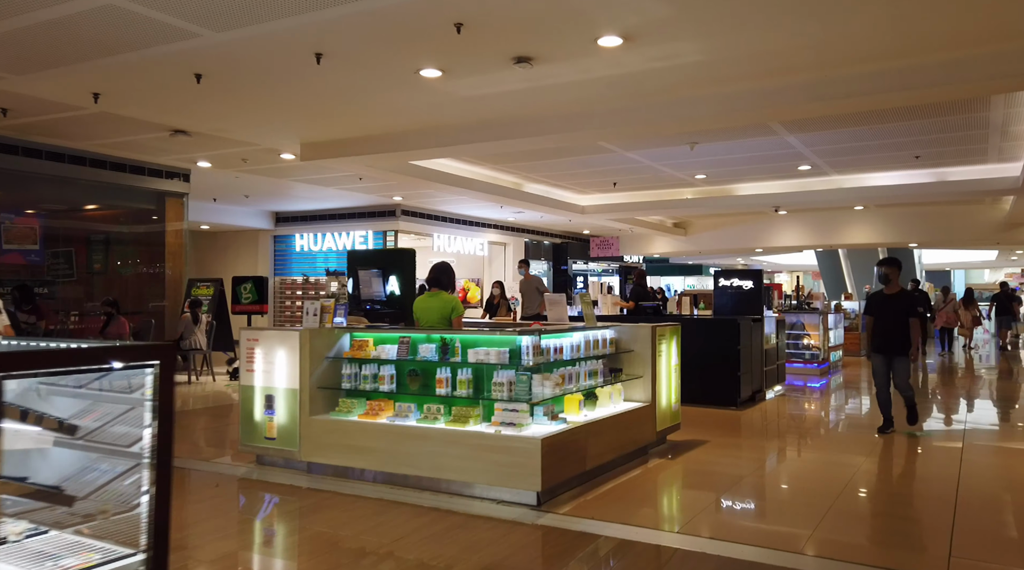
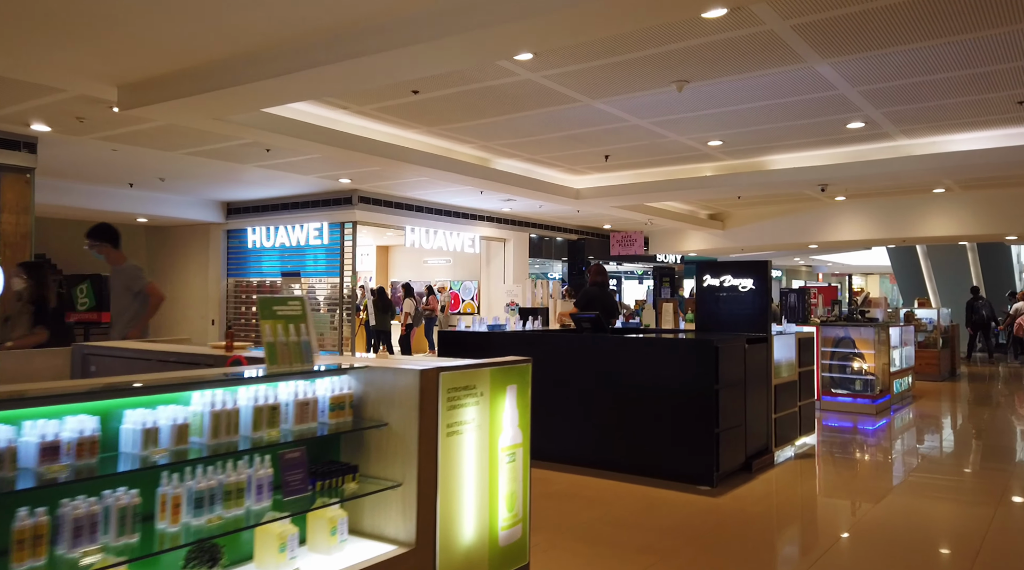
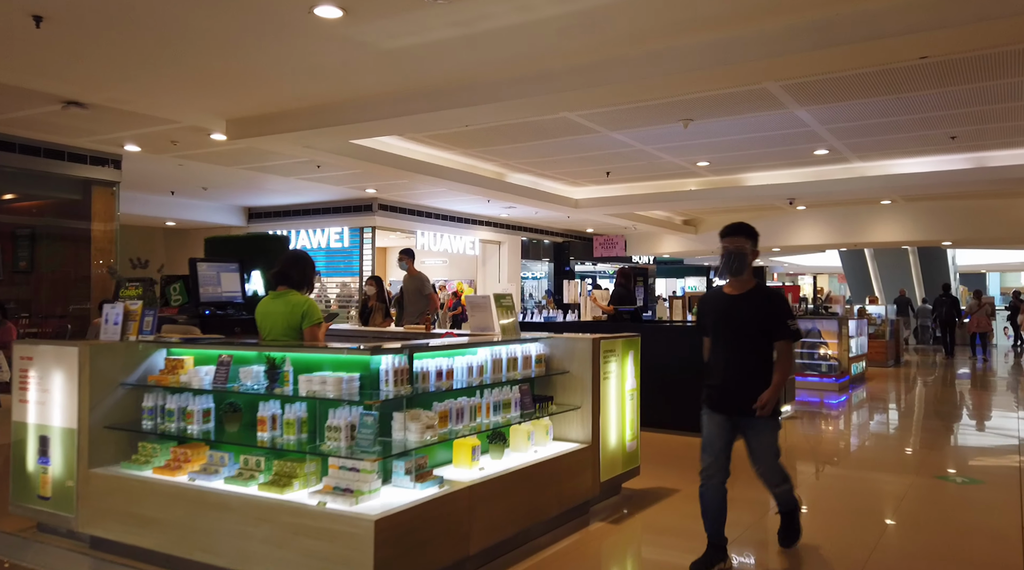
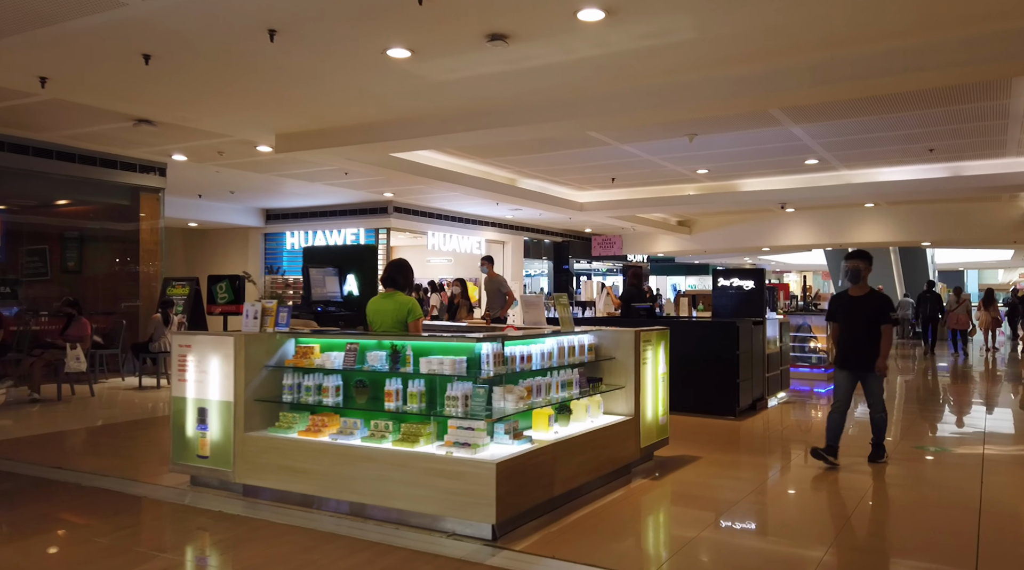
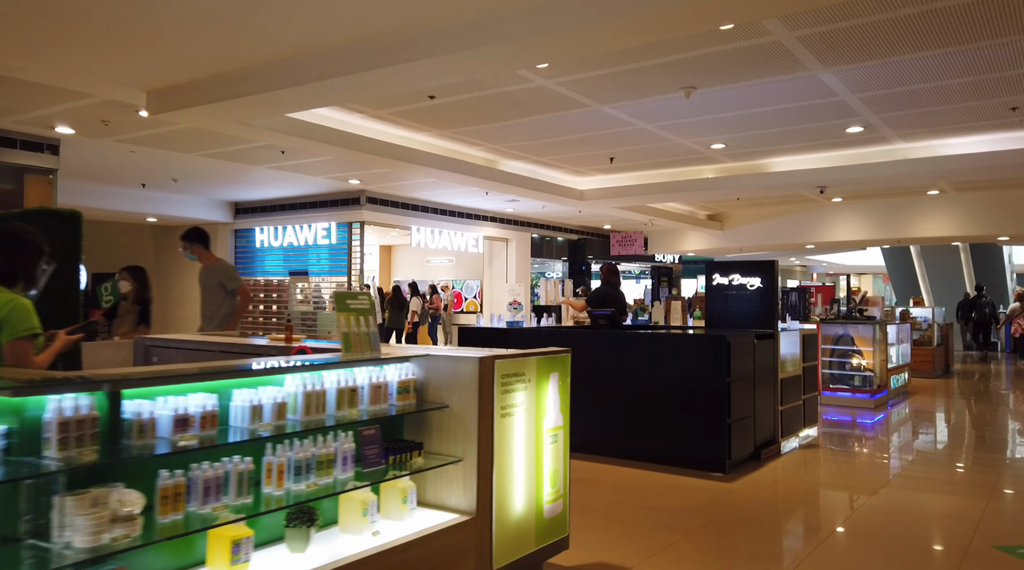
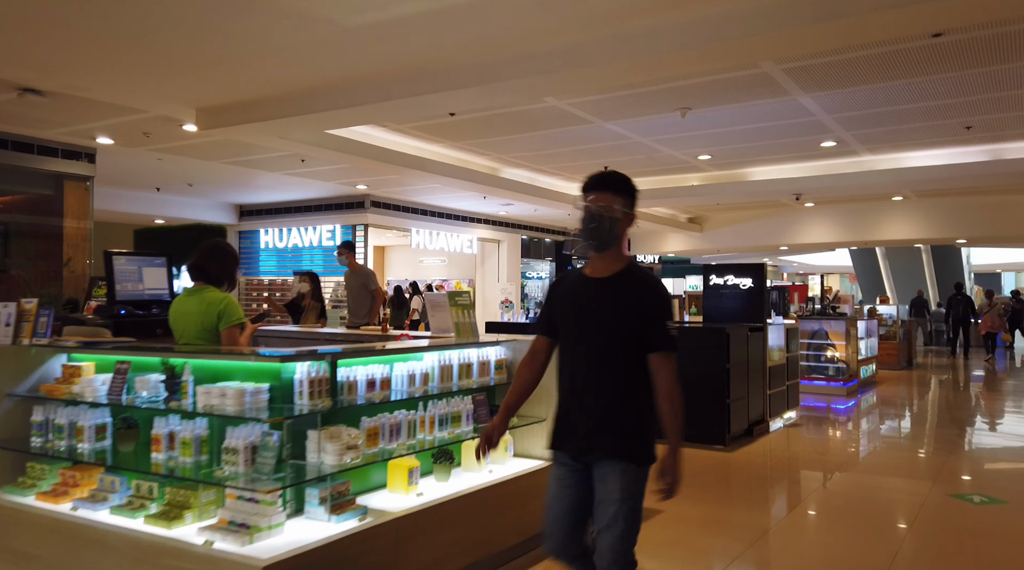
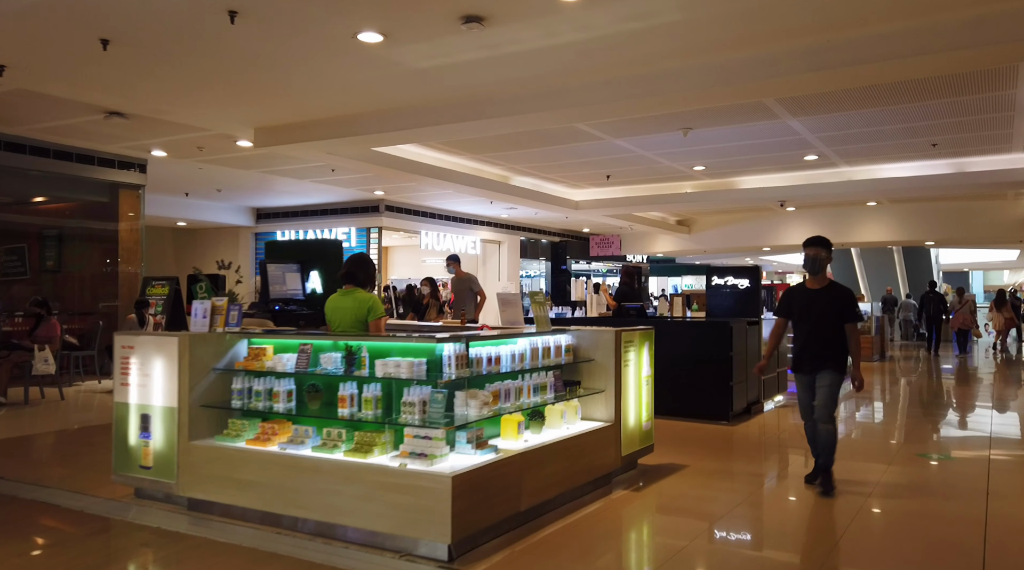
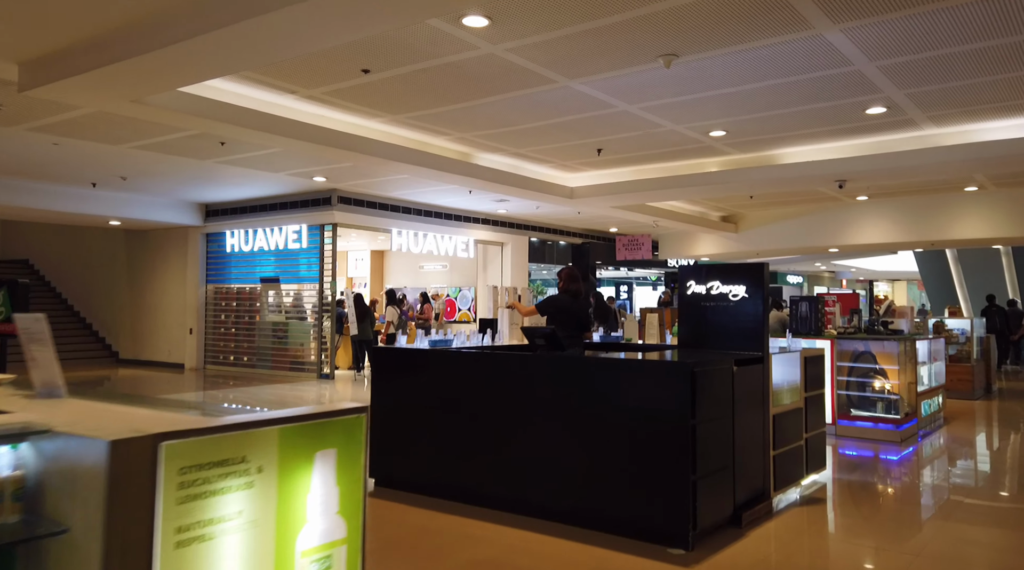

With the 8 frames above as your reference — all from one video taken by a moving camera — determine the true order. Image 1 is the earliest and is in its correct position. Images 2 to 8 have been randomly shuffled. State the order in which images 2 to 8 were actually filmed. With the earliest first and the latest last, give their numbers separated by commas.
4, 7, 3, 6, 5, 2, 8
